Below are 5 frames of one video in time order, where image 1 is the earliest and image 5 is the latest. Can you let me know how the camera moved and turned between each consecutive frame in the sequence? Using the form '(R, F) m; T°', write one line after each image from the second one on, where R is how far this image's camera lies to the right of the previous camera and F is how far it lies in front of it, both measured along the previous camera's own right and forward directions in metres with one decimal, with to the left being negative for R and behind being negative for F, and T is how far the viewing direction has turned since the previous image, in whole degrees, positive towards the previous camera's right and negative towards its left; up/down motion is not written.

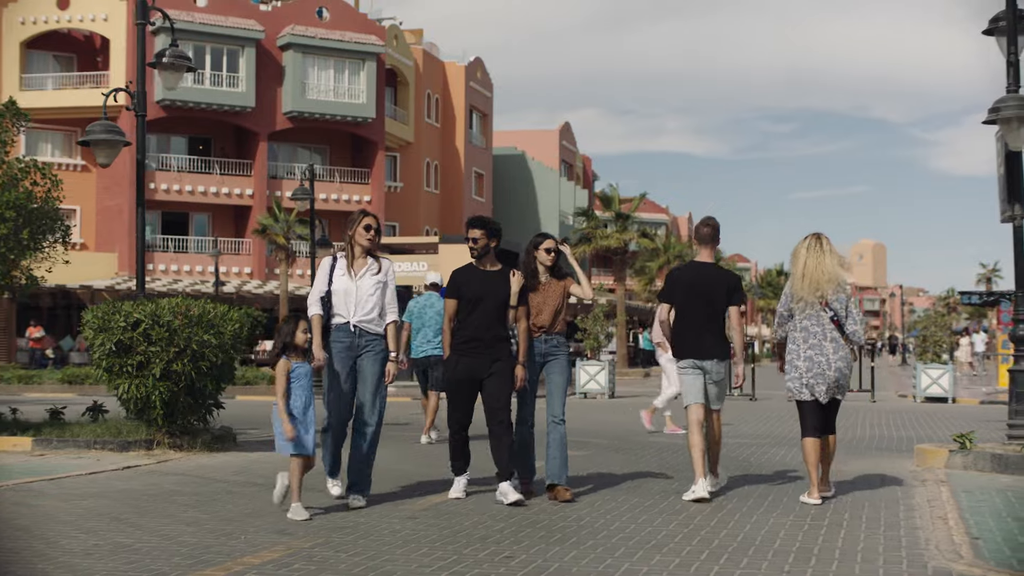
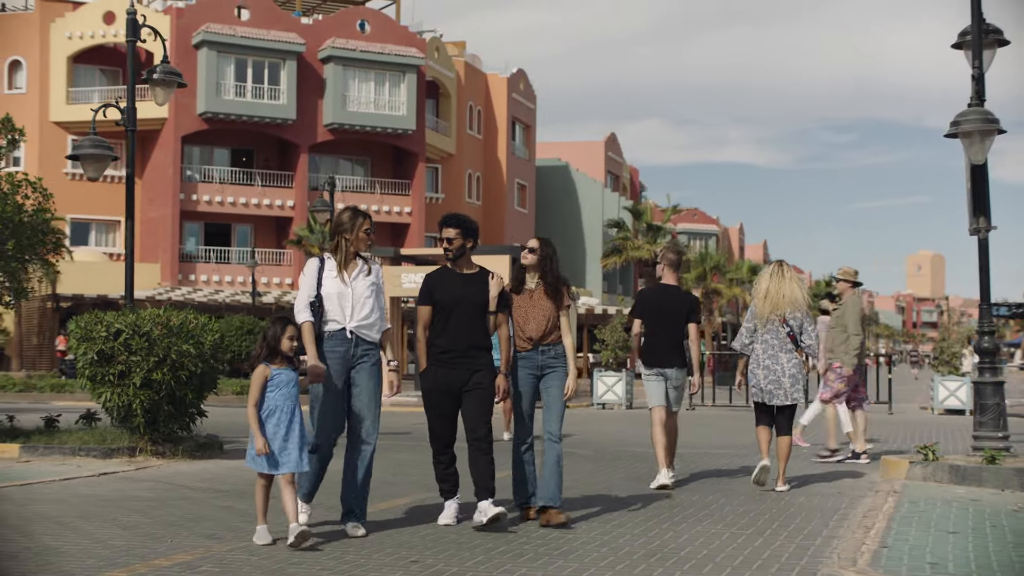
(+0.7, -0.2) m; -2°
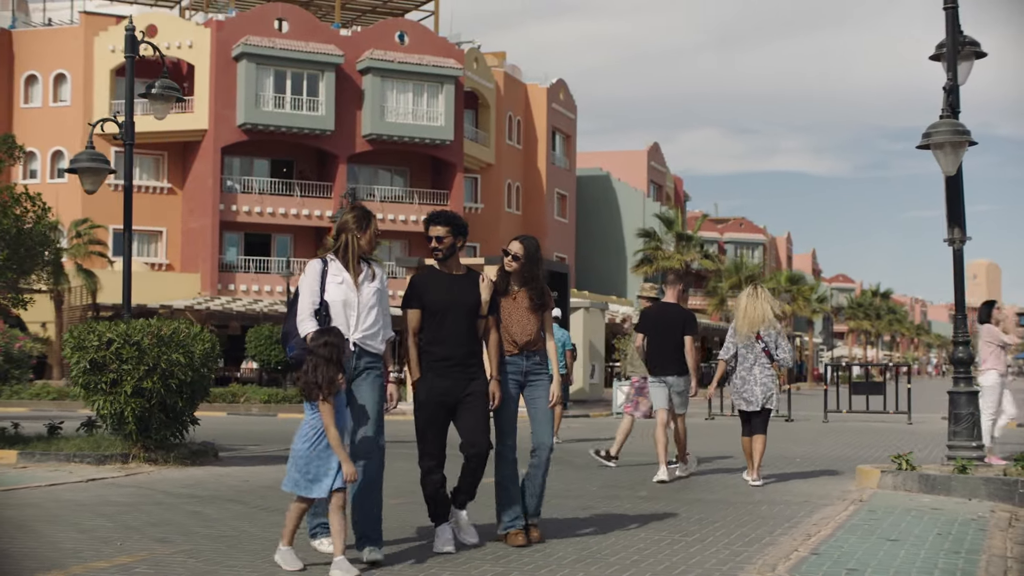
(+0.6, -0.2) m; -2°
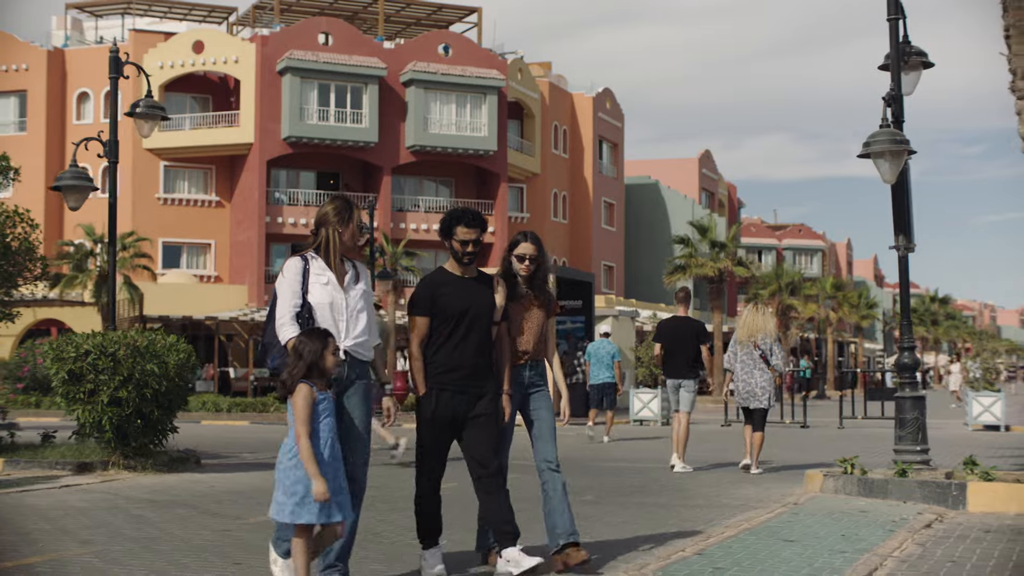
(+1.0, -0.3) m; -2°
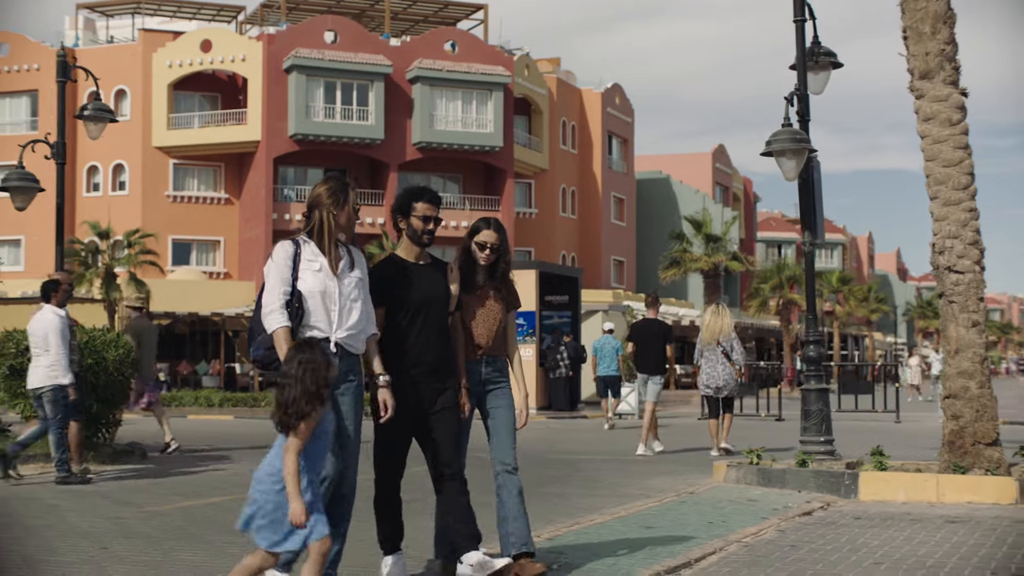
(+1.0, -0.3) m; -1°
